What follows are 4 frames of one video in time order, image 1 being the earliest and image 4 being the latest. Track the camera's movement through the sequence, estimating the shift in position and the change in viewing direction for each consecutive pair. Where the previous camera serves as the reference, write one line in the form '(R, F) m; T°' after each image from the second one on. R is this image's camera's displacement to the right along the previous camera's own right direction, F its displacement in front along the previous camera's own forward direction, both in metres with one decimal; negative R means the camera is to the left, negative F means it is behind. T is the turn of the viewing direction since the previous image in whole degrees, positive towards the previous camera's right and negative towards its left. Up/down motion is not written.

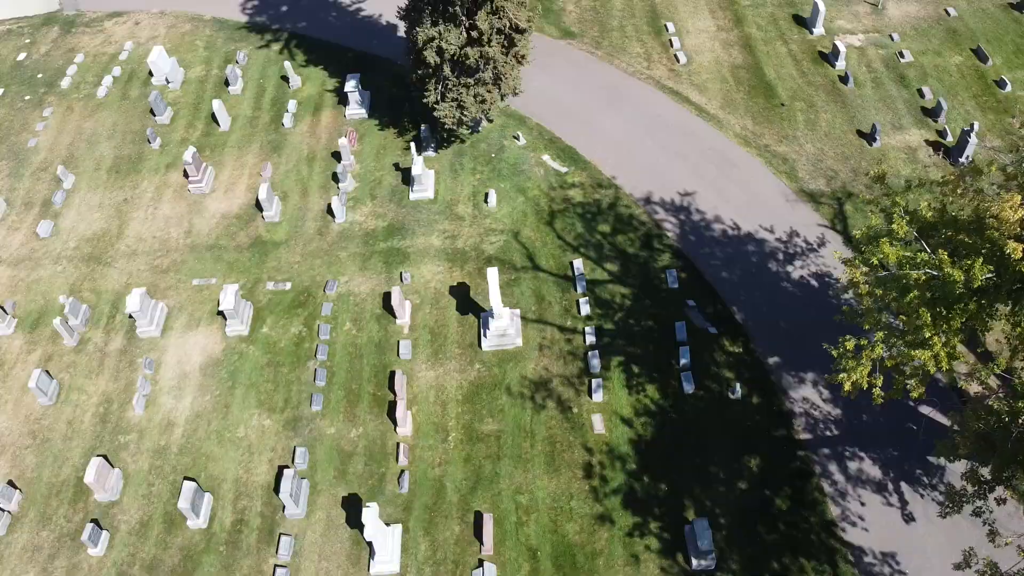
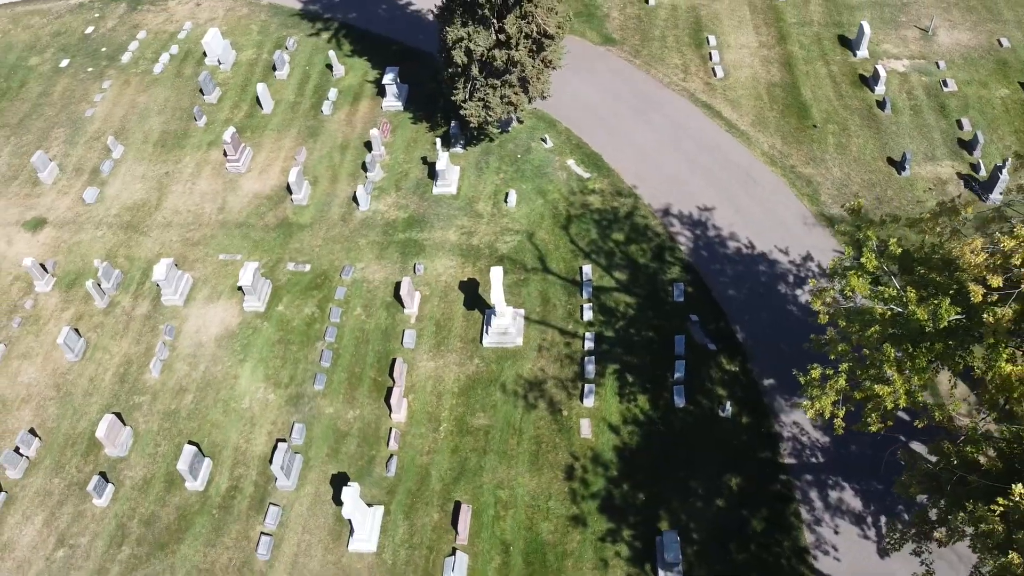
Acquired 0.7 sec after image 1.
(+1.3, -0.4) m; -4°
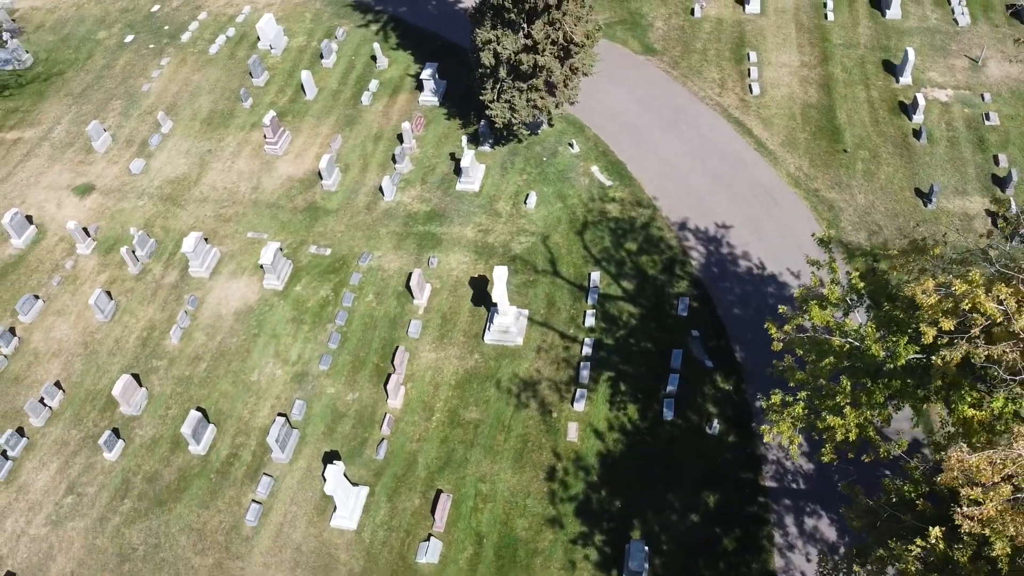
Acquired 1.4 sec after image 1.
(+1.4, -0.4) m; -4°
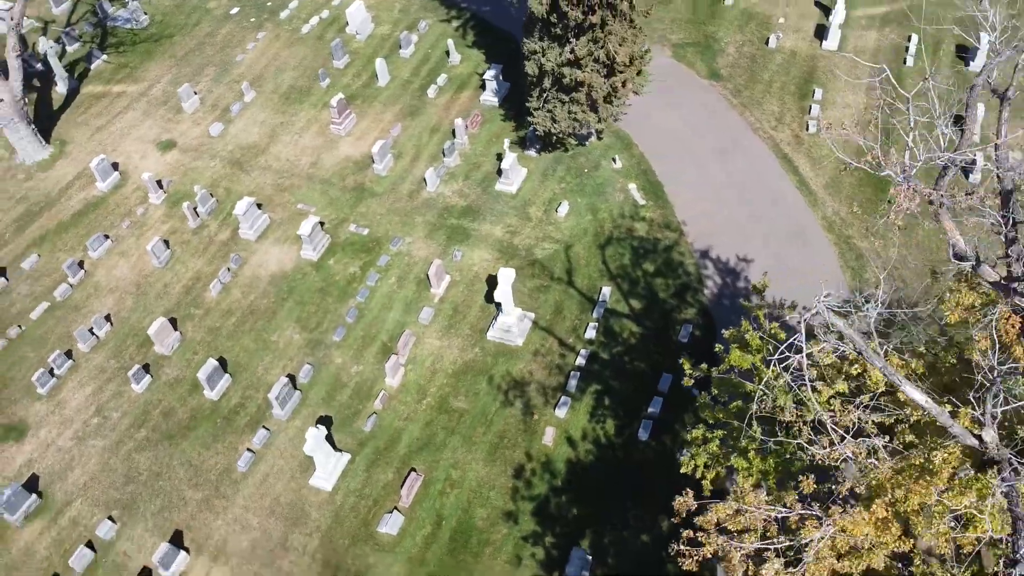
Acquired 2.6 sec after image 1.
(+2.5, -0.7) m; -7°
